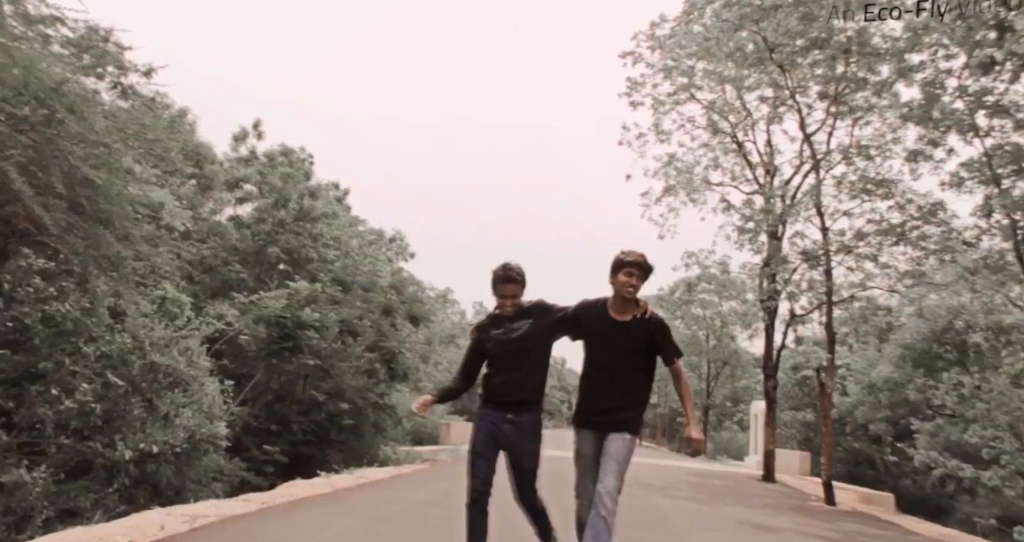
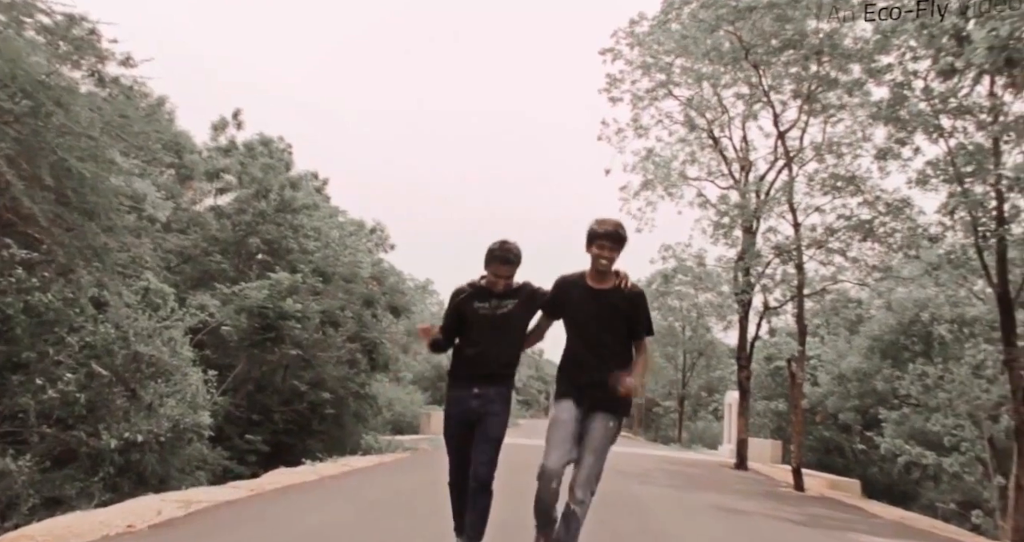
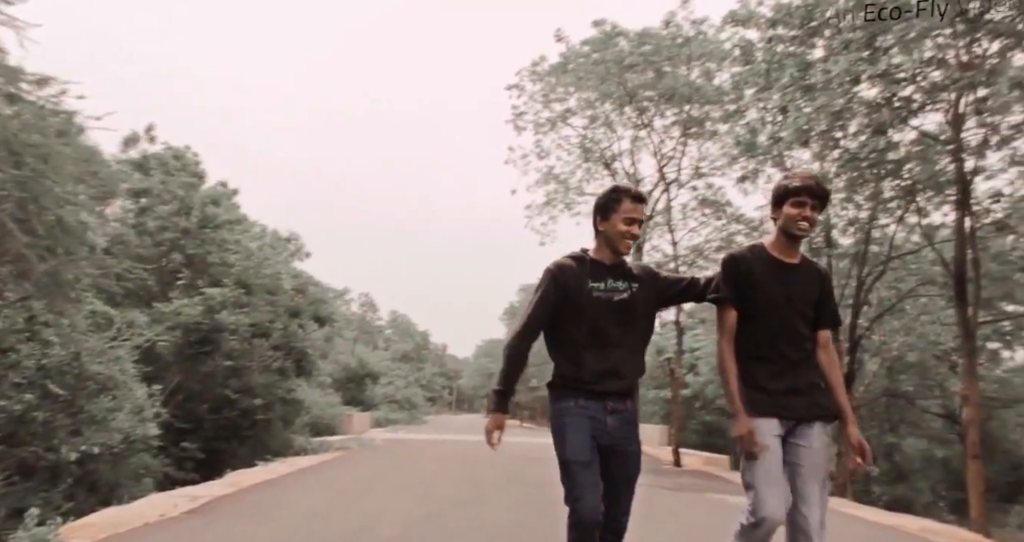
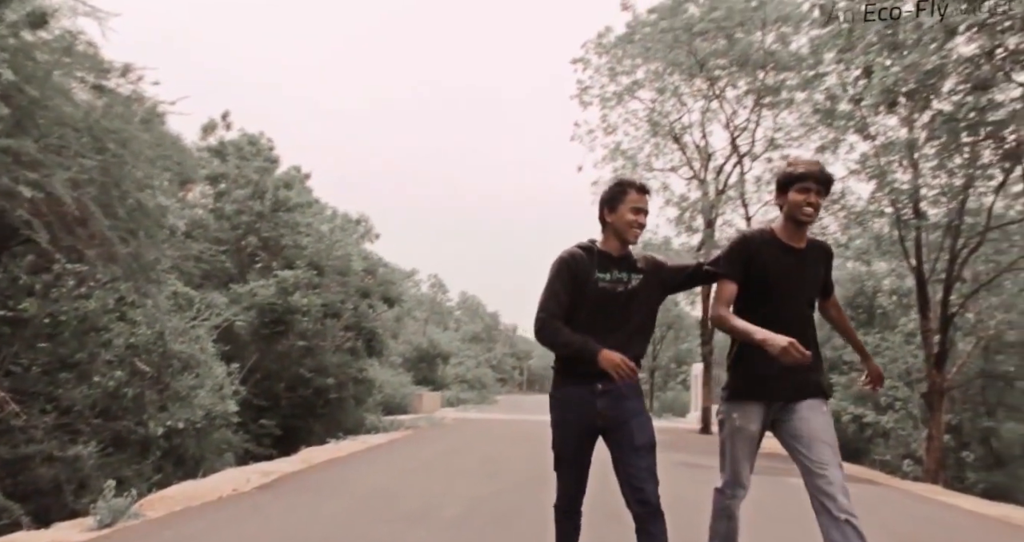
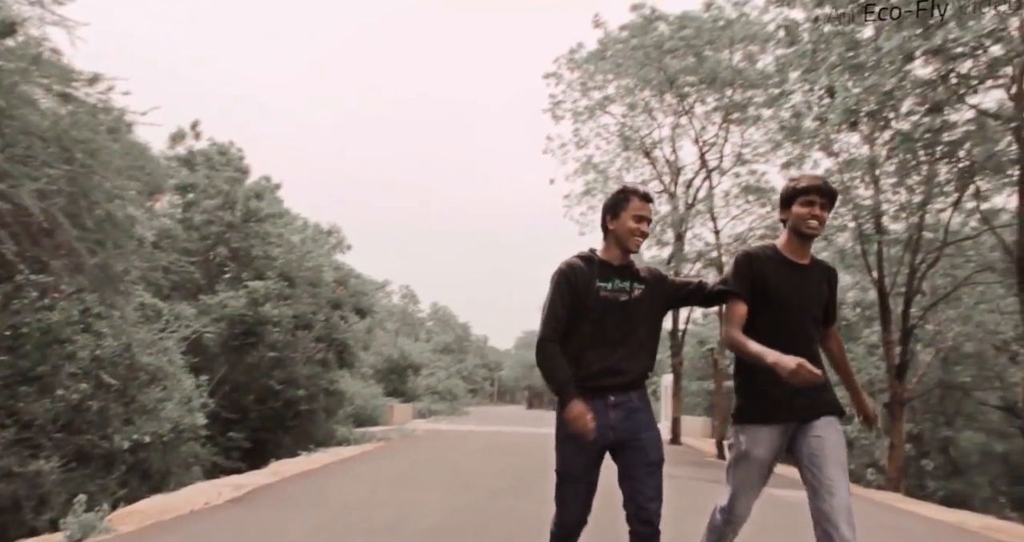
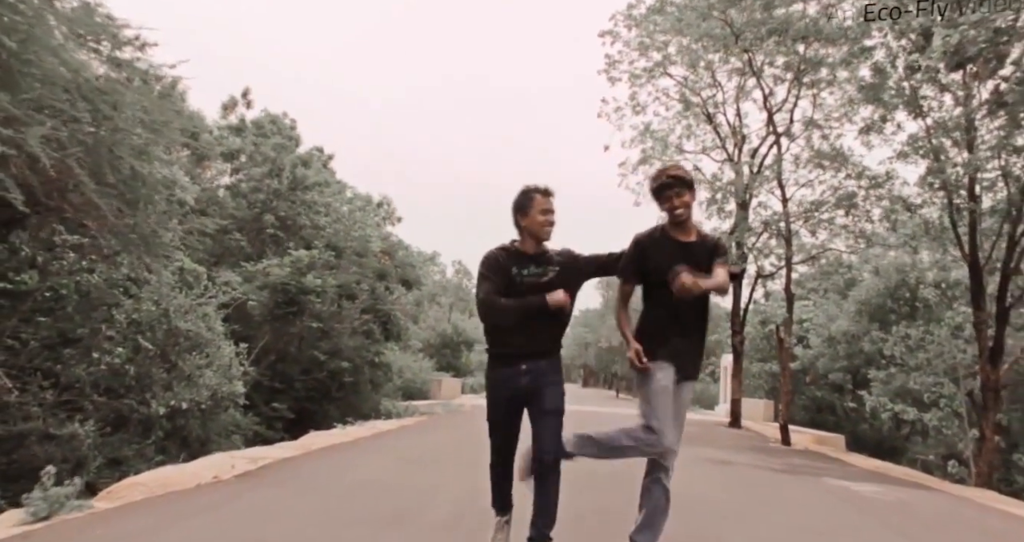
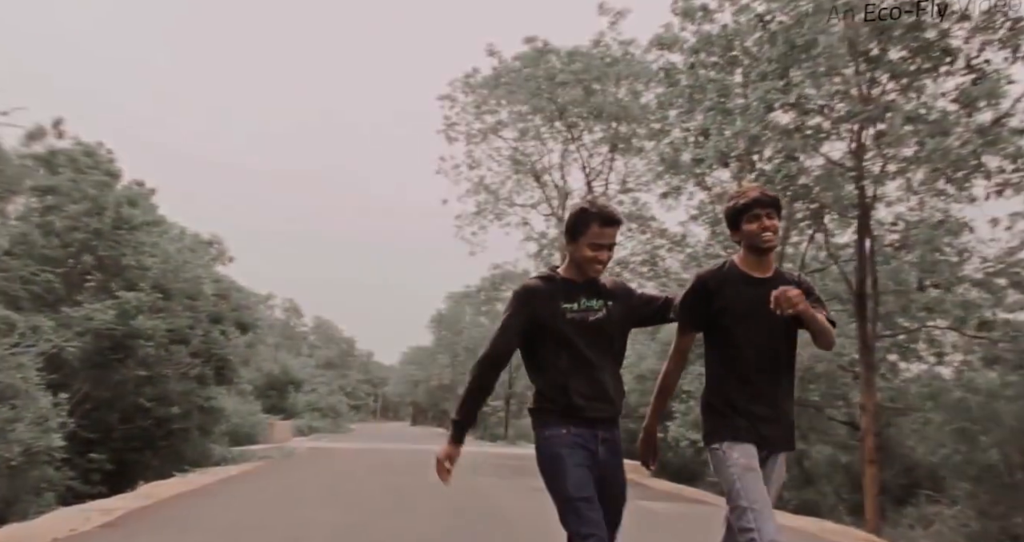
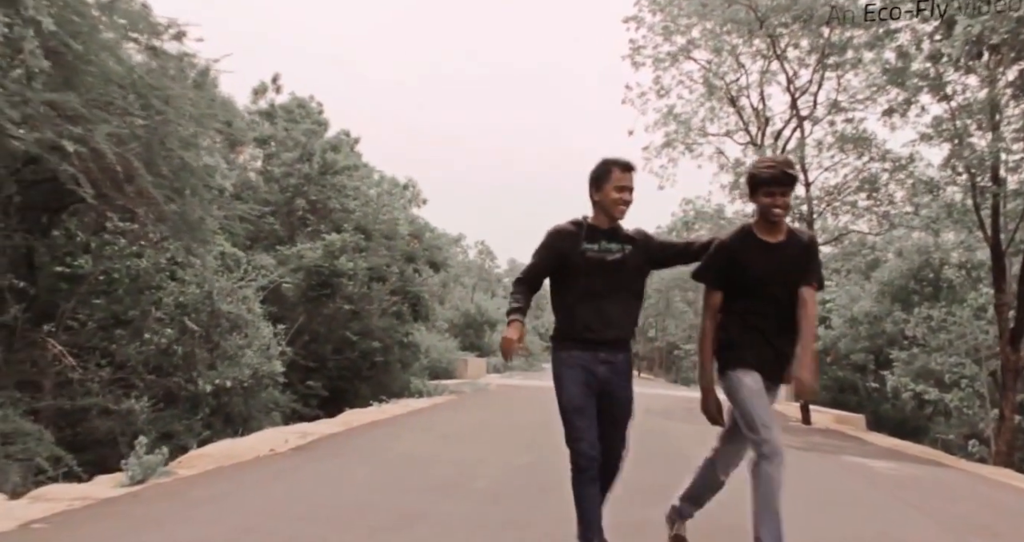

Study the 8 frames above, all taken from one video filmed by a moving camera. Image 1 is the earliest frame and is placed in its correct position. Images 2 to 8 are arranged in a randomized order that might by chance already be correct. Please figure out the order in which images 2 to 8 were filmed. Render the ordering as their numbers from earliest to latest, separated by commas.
2, 6, 8, 4, 5, 3, 7
